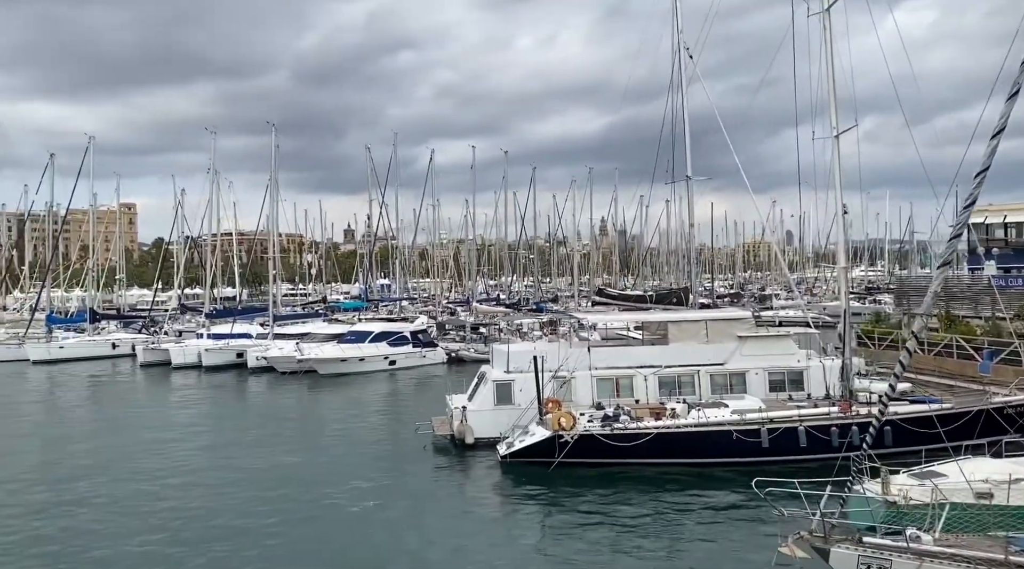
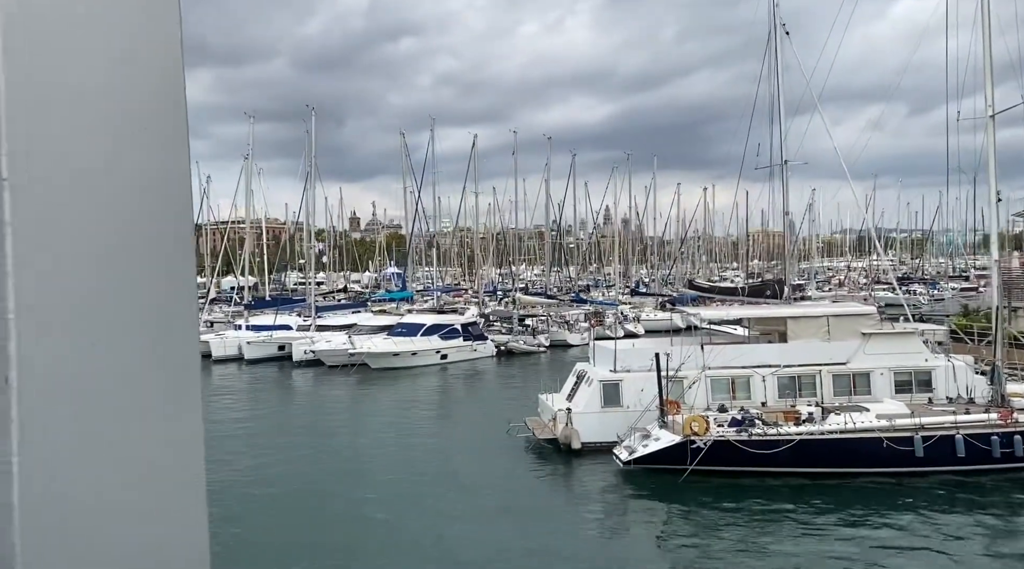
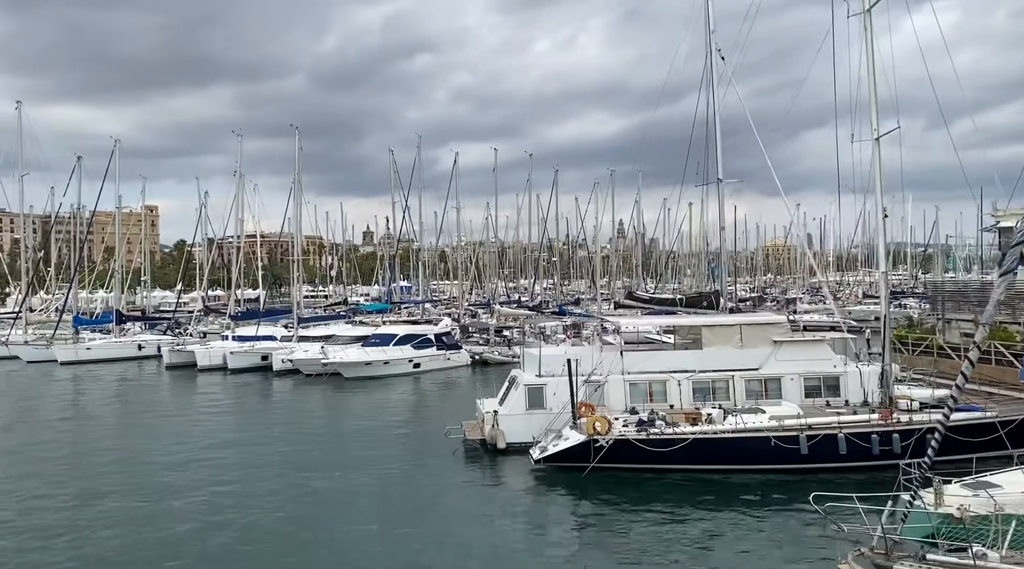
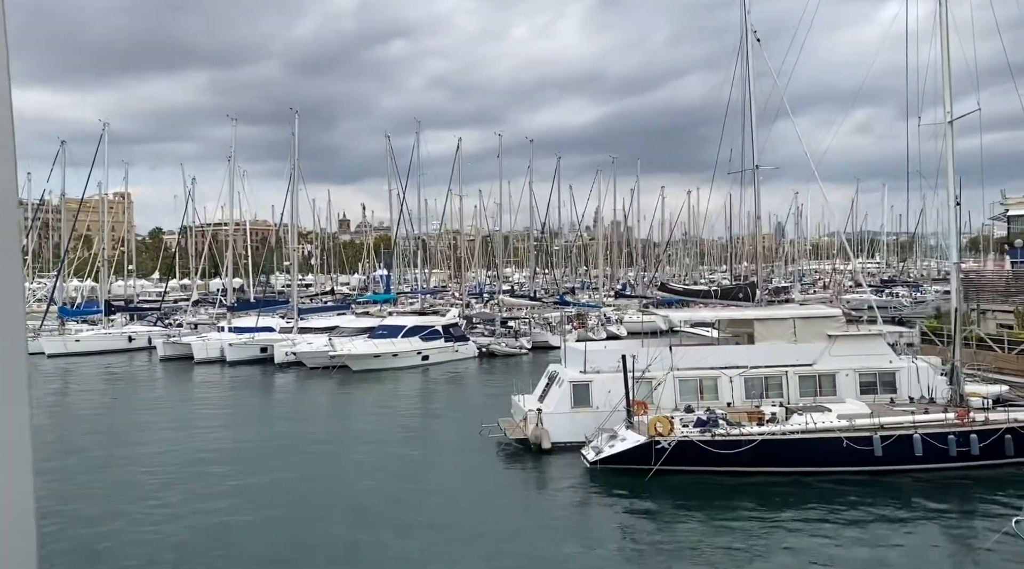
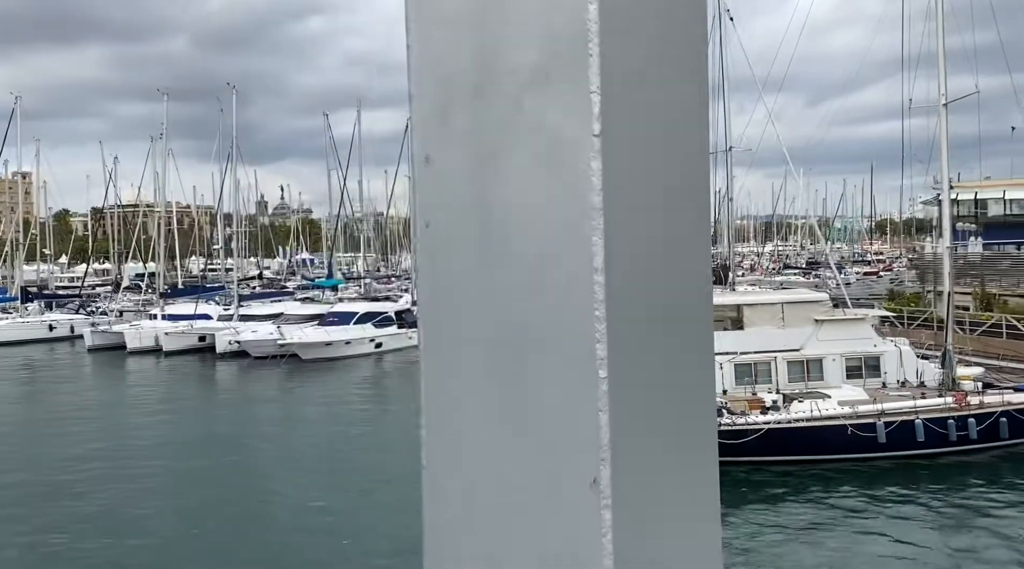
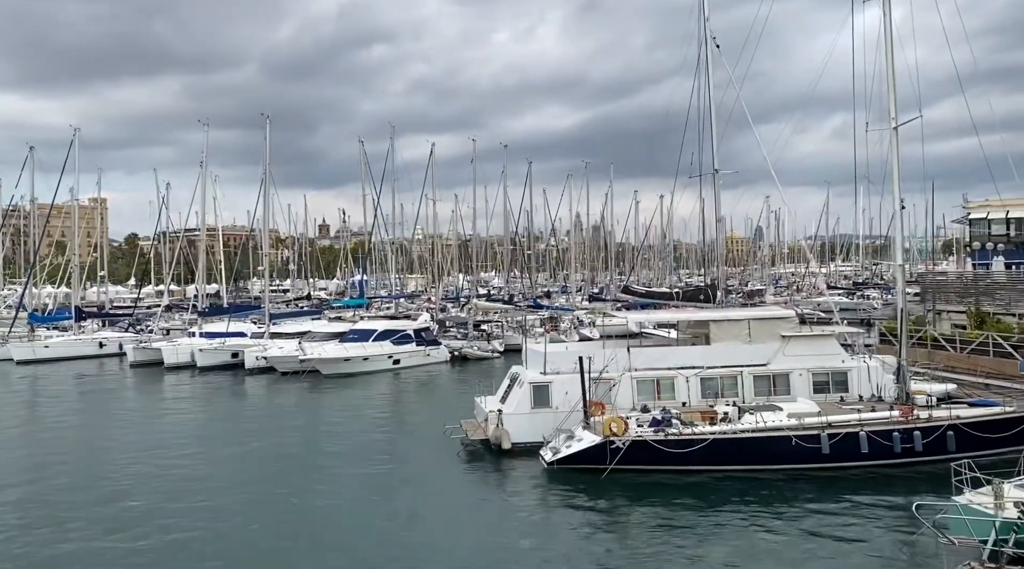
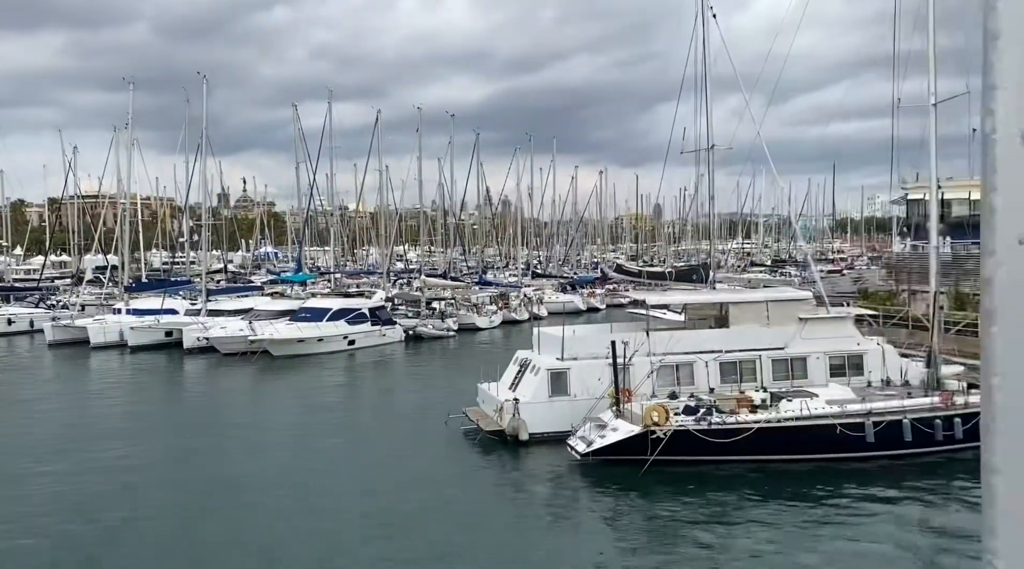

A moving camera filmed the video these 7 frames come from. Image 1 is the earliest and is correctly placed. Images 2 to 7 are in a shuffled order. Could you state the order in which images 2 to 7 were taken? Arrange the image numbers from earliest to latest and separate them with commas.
3, 6, 4, 2, 5, 7
